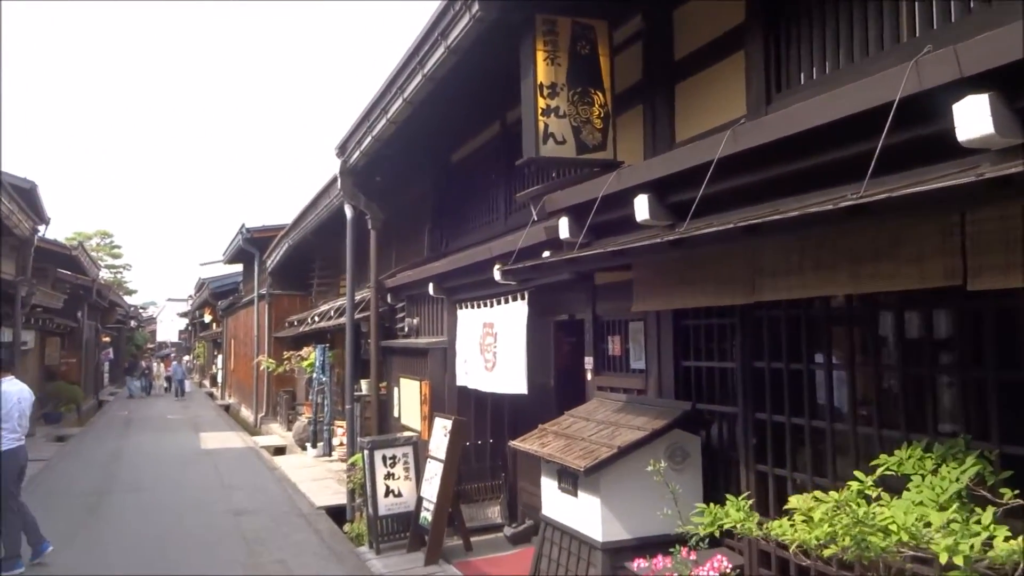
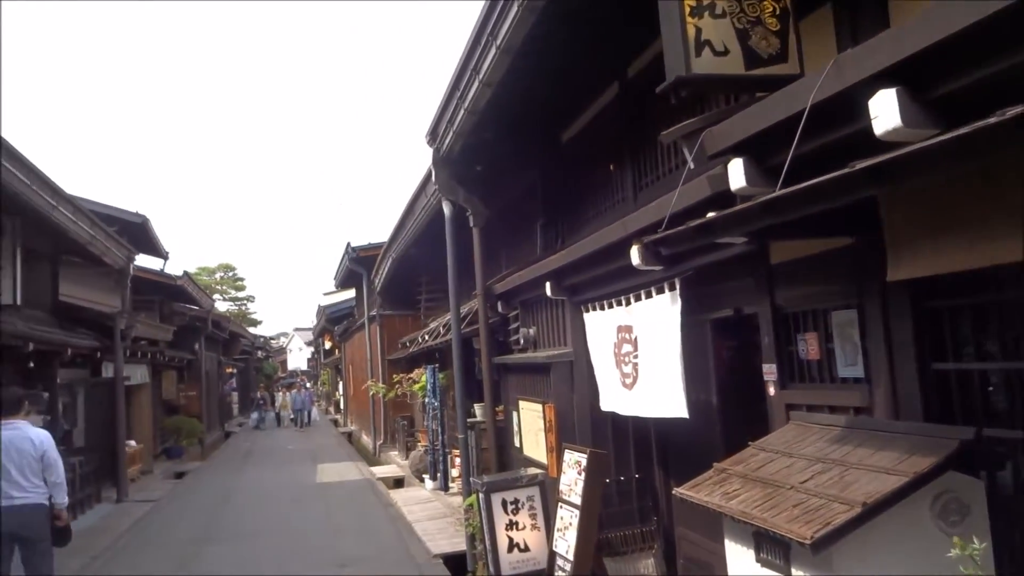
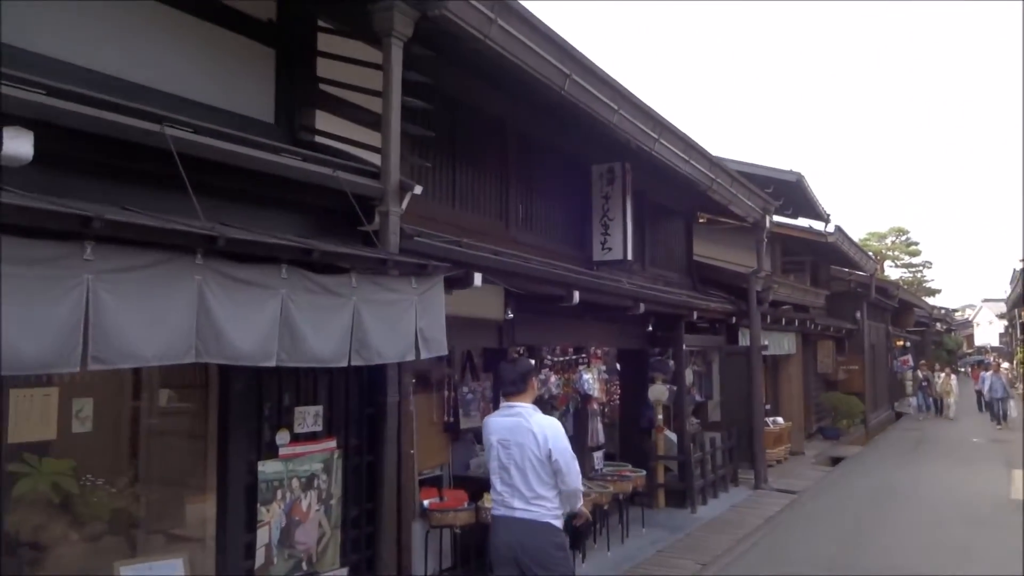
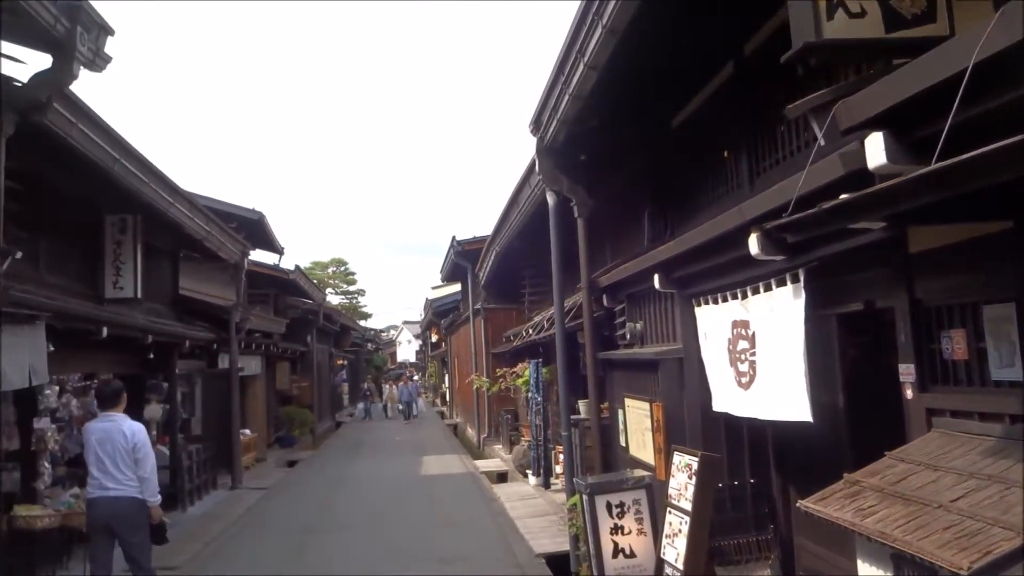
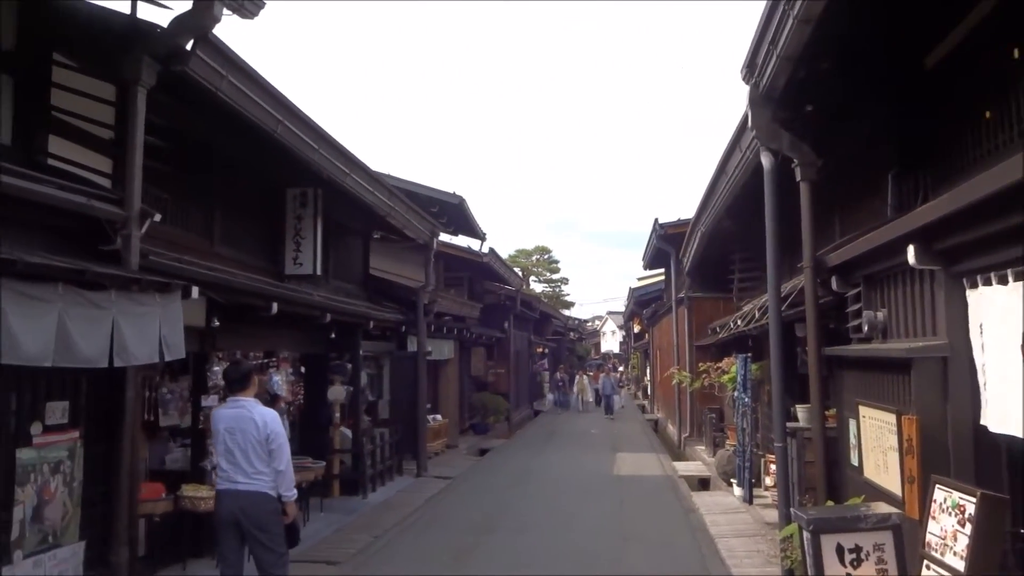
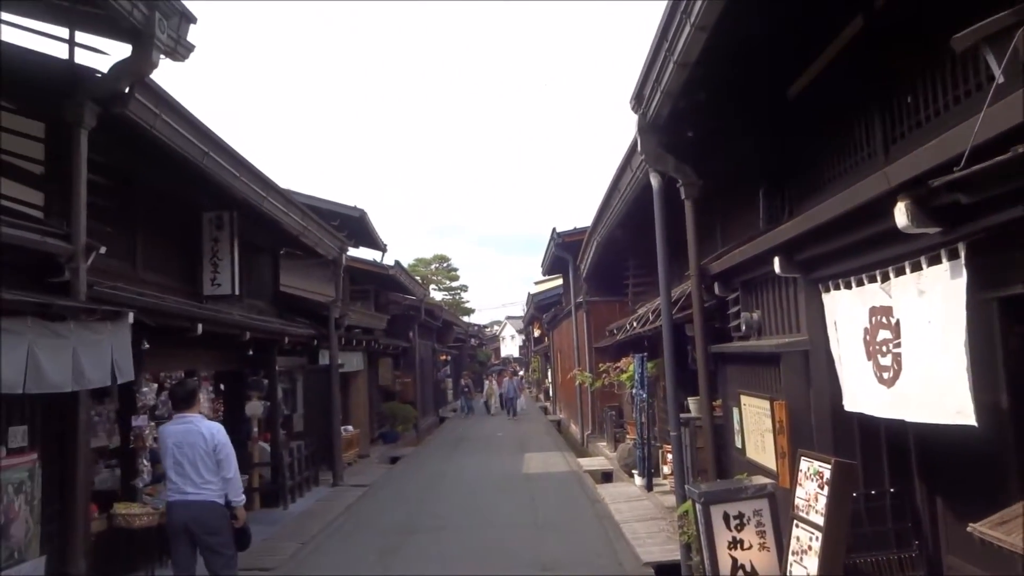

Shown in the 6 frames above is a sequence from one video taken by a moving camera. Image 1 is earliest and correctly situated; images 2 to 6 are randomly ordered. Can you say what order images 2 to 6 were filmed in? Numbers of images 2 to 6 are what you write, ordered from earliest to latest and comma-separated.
2, 4, 6, 5, 3
